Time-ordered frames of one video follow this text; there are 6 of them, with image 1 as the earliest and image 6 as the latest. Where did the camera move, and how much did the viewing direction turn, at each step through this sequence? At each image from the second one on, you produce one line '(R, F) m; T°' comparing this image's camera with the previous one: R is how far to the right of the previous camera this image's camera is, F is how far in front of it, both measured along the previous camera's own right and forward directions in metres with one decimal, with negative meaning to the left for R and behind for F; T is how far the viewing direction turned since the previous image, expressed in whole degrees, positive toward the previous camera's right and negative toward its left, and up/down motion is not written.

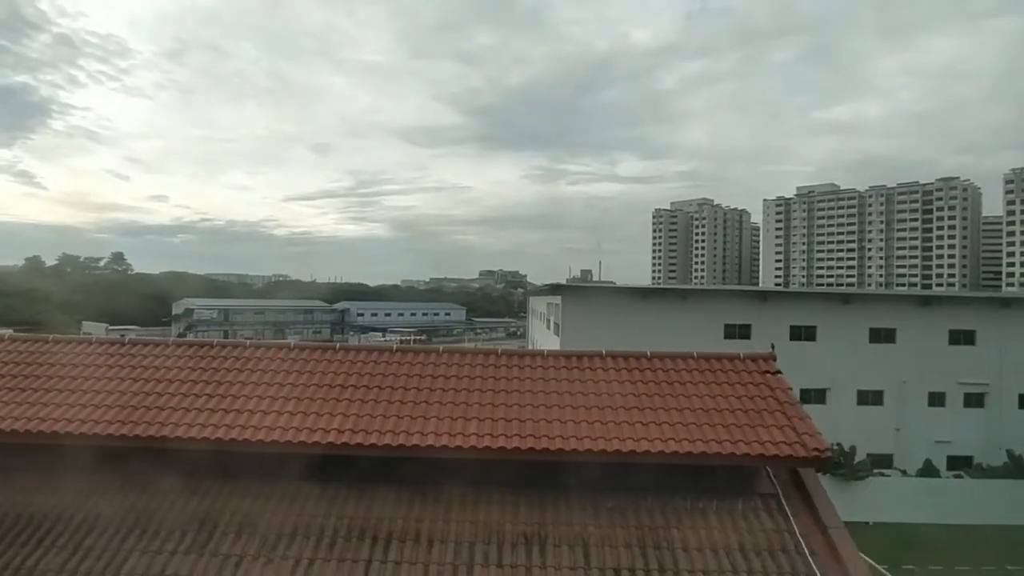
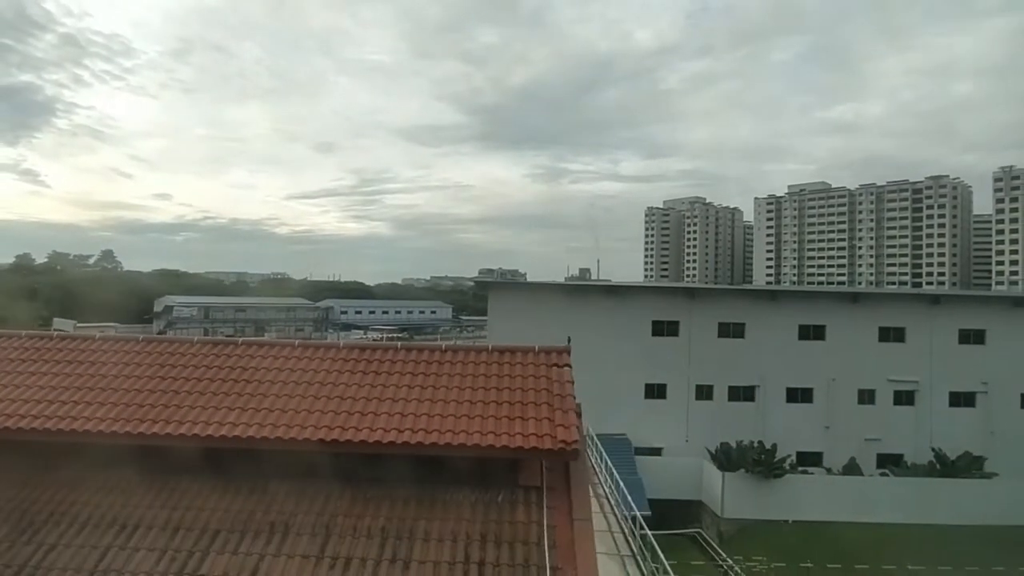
(+1.8, +0.1) m; 0°
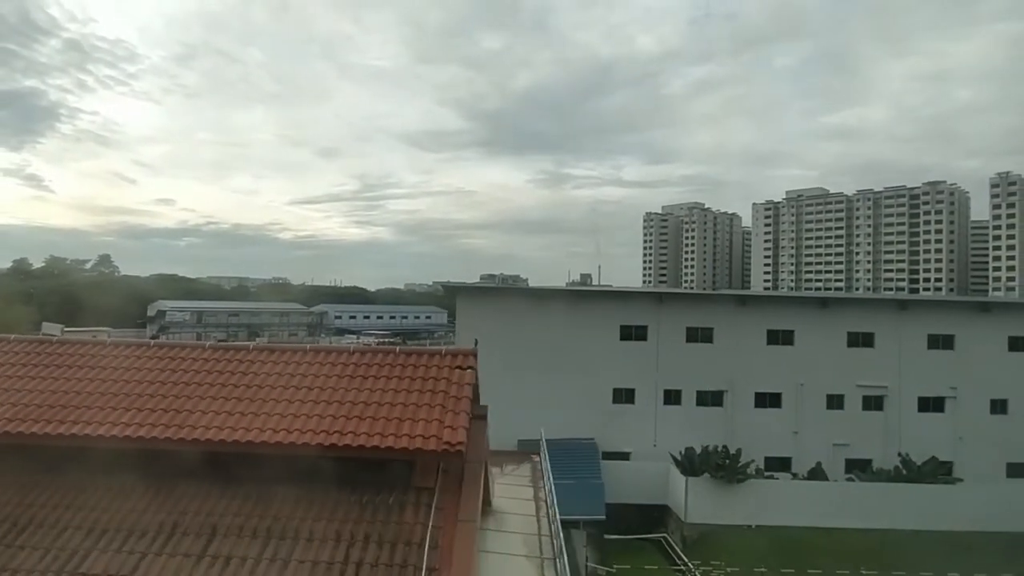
(+0.8, 0.0) m; 0°
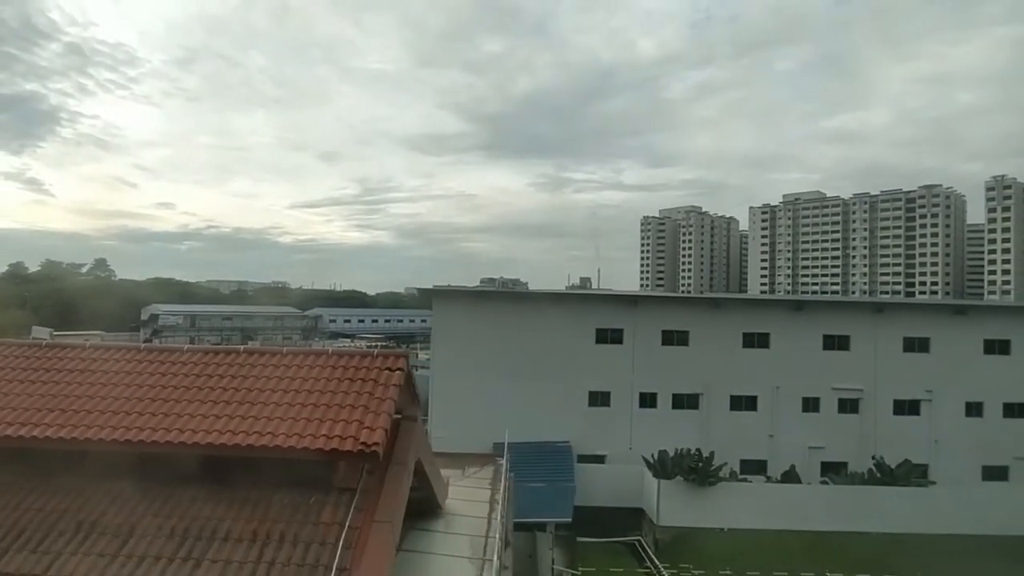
(+0.6, 0.0) m; 0°
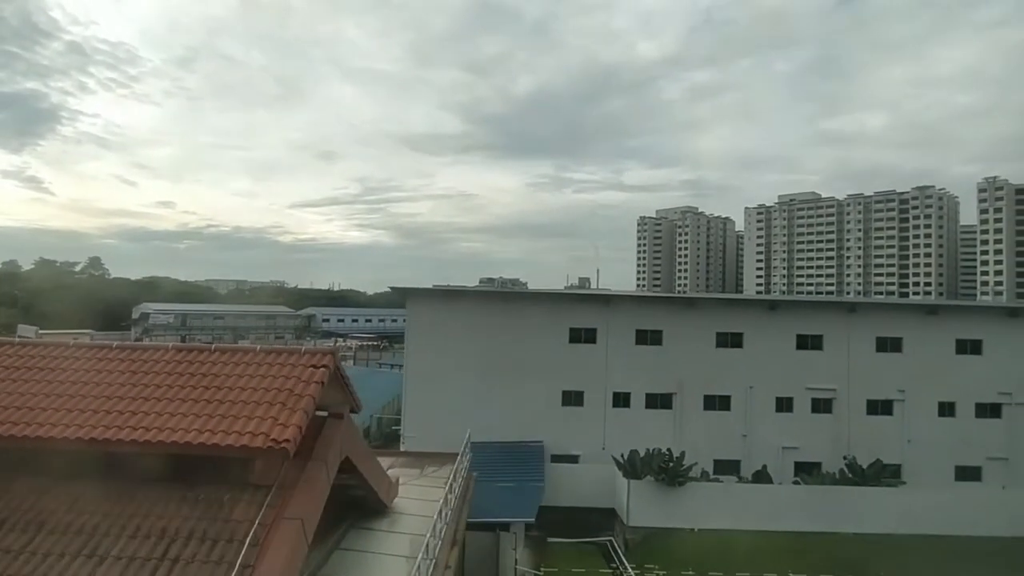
(+0.6, 0.0) m; 0°
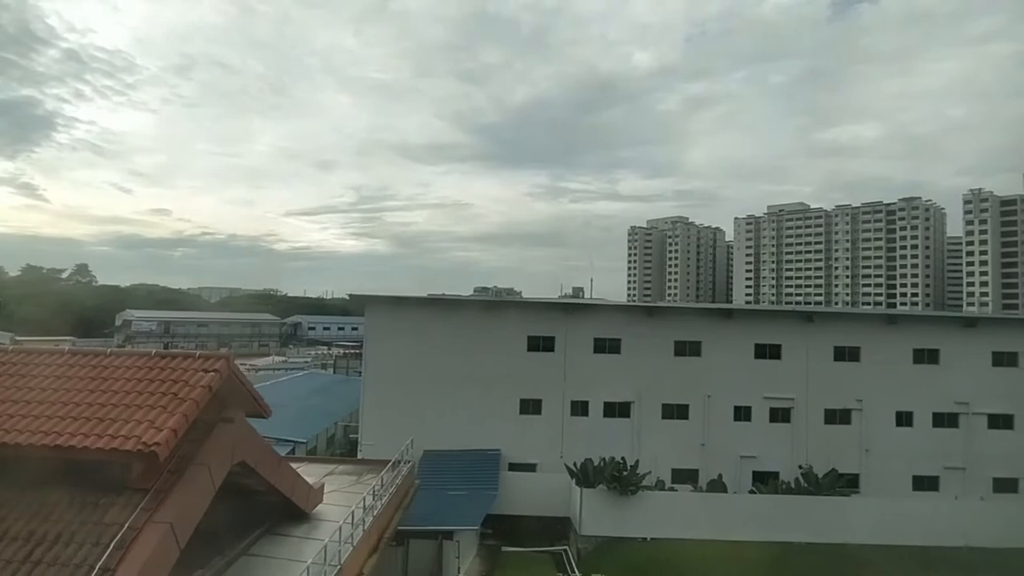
(+0.9, 0.0) m; 0°
